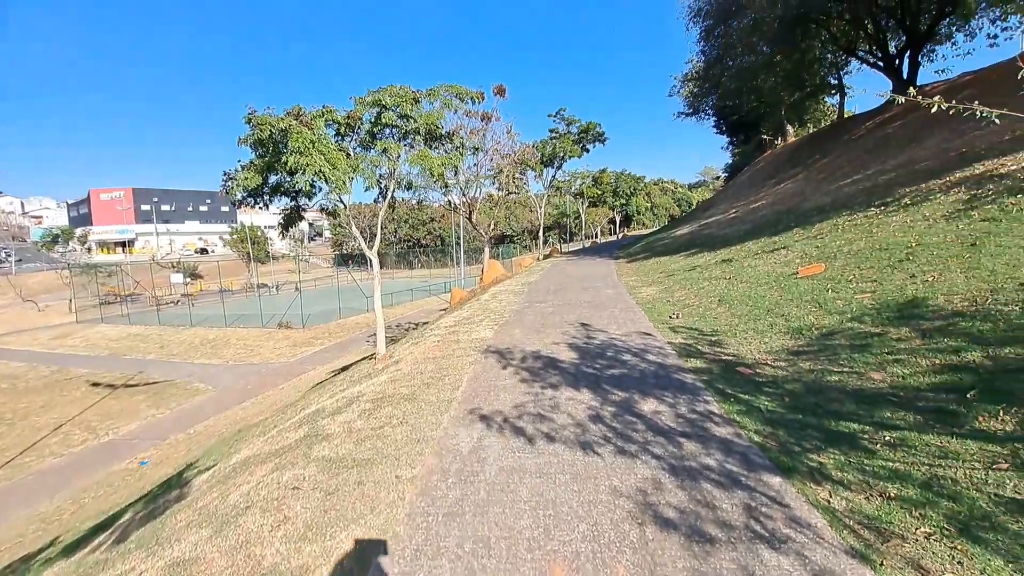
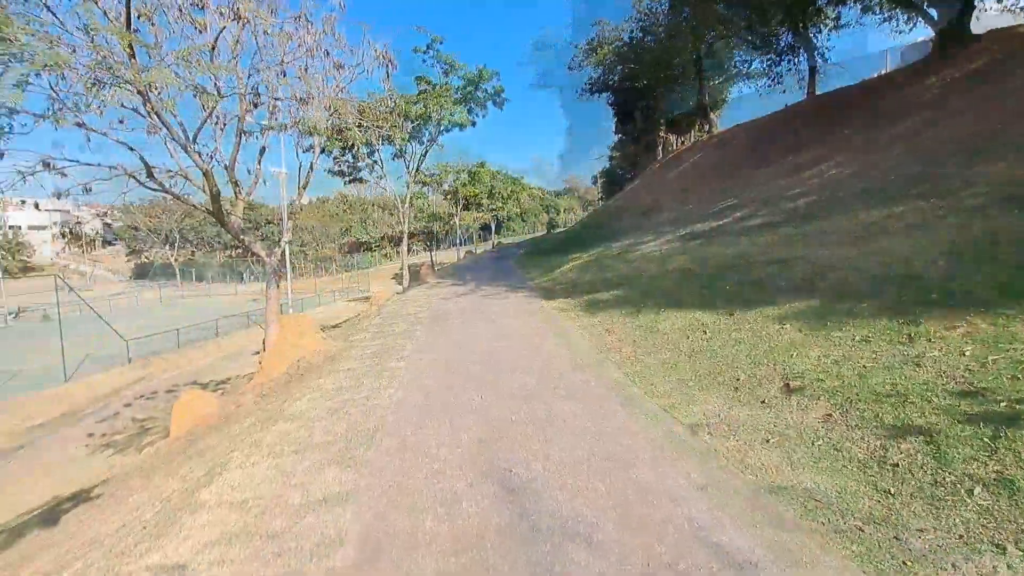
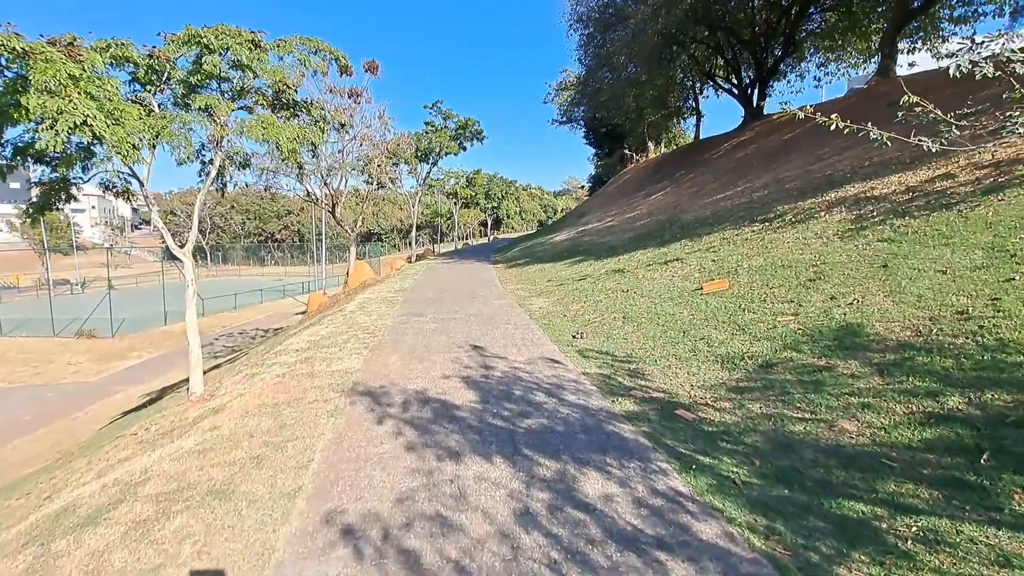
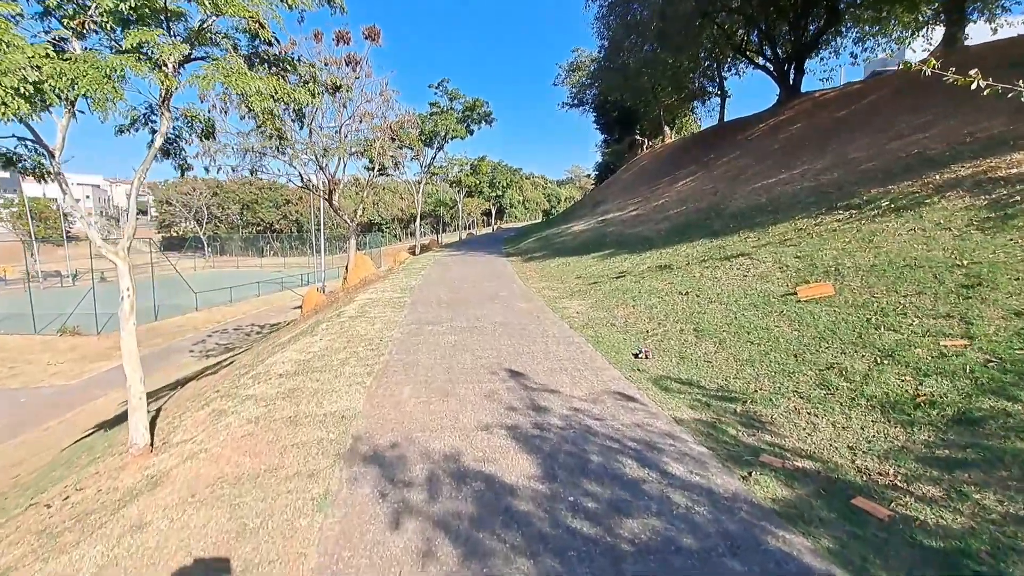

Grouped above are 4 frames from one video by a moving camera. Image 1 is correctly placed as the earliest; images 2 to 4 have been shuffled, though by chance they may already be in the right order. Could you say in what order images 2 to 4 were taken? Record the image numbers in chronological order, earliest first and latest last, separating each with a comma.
3, 4, 2
